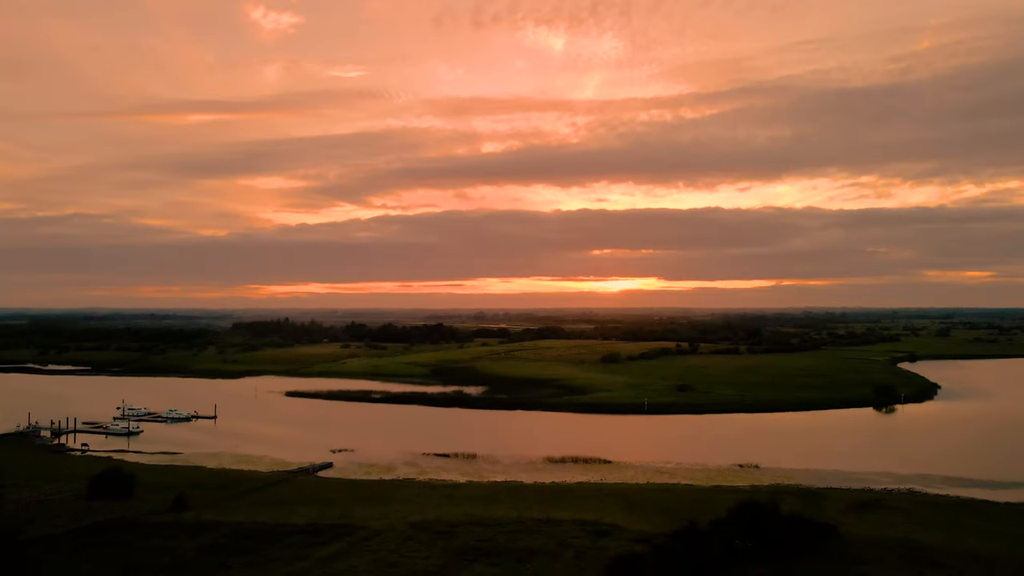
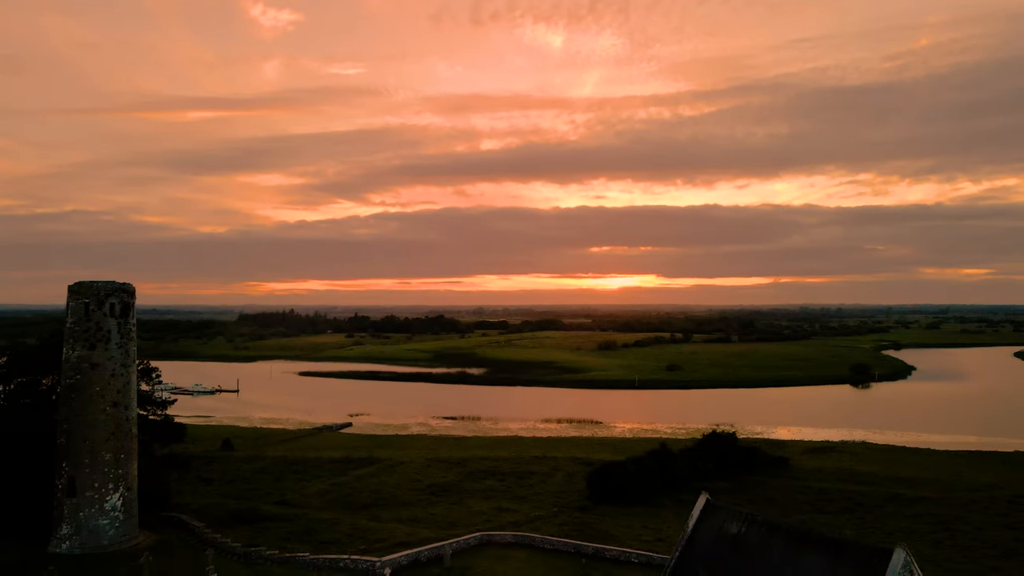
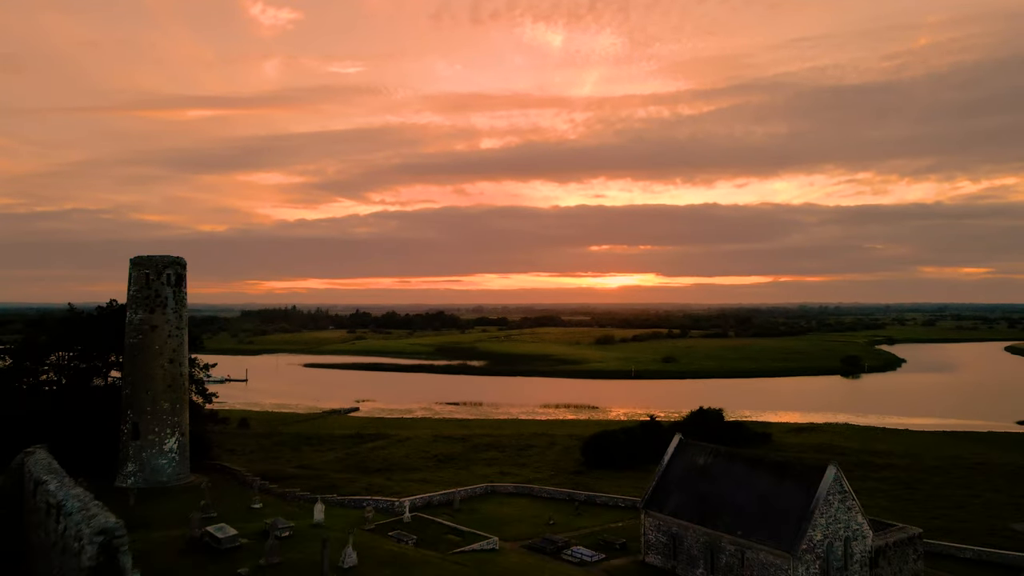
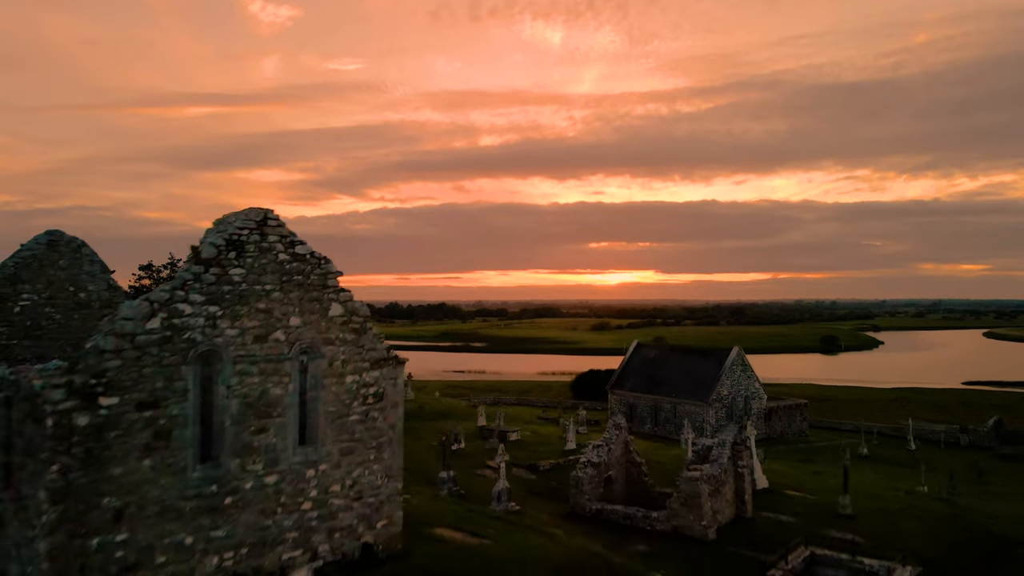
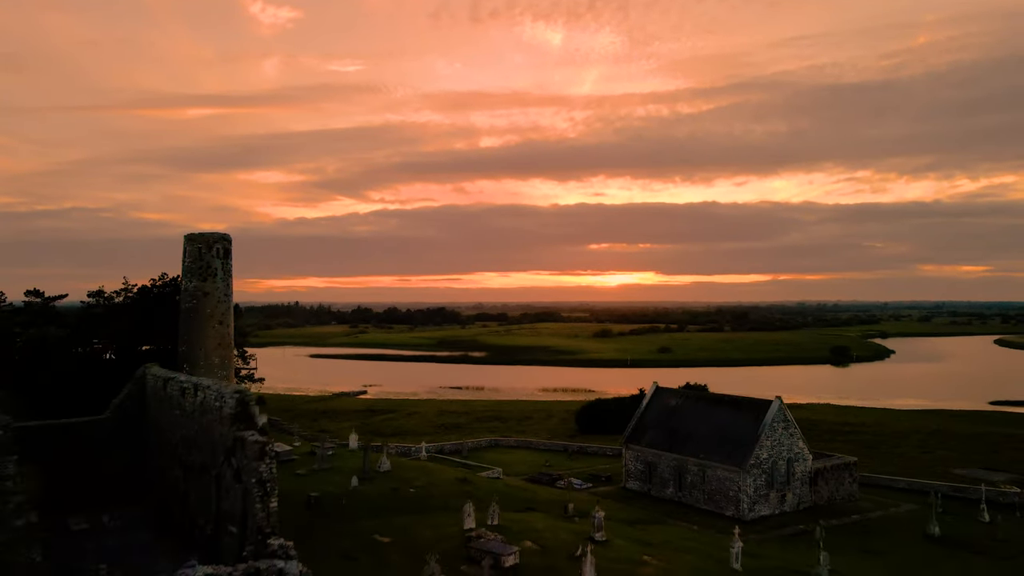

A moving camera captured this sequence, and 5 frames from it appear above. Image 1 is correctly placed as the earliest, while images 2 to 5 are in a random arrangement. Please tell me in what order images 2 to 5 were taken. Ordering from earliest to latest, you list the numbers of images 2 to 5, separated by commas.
2, 3, 5, 4
